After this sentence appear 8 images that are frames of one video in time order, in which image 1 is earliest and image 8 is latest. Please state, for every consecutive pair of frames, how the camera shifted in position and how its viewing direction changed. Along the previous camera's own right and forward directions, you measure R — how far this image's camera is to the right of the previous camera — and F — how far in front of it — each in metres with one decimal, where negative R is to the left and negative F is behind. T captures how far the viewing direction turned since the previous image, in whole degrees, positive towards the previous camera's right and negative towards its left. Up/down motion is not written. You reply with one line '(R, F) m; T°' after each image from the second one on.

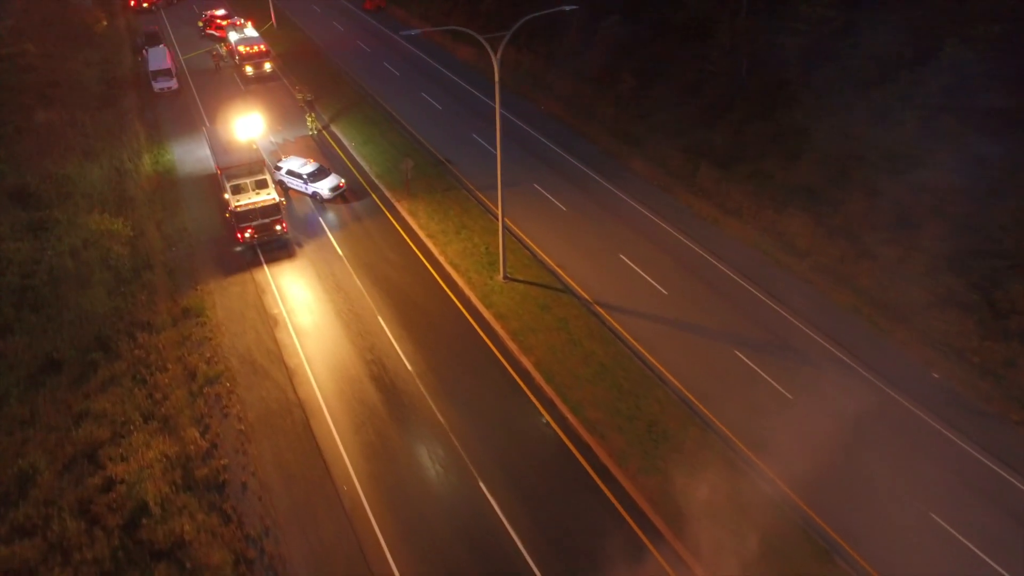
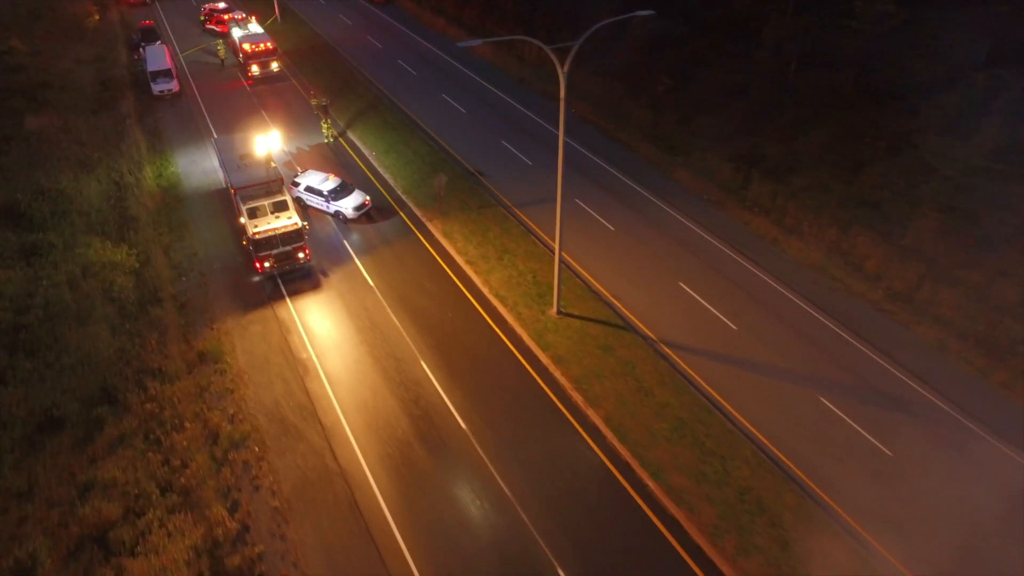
(-2.0, +2.3) m; +1°
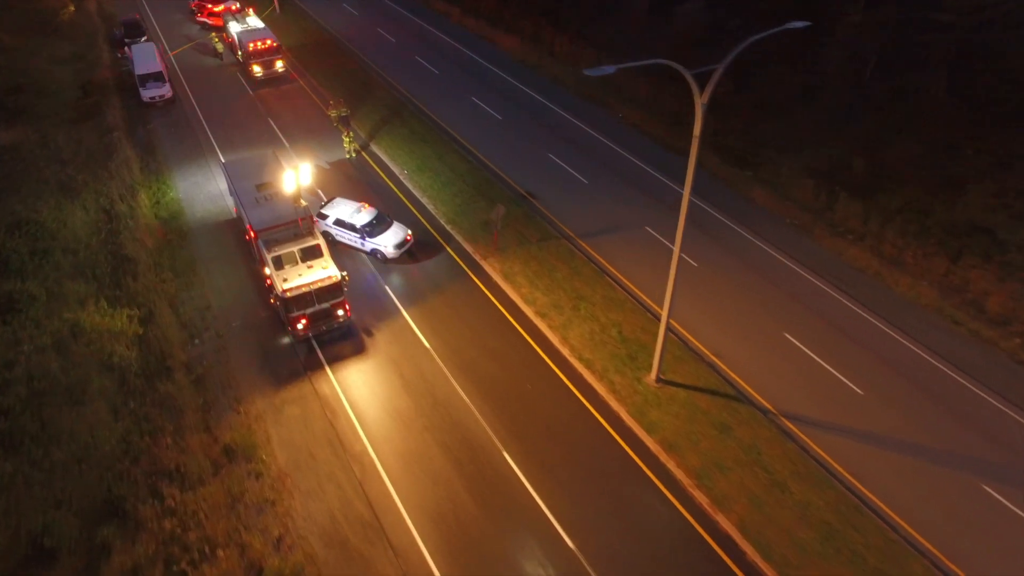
(-2.8, +3.4) m; +1°
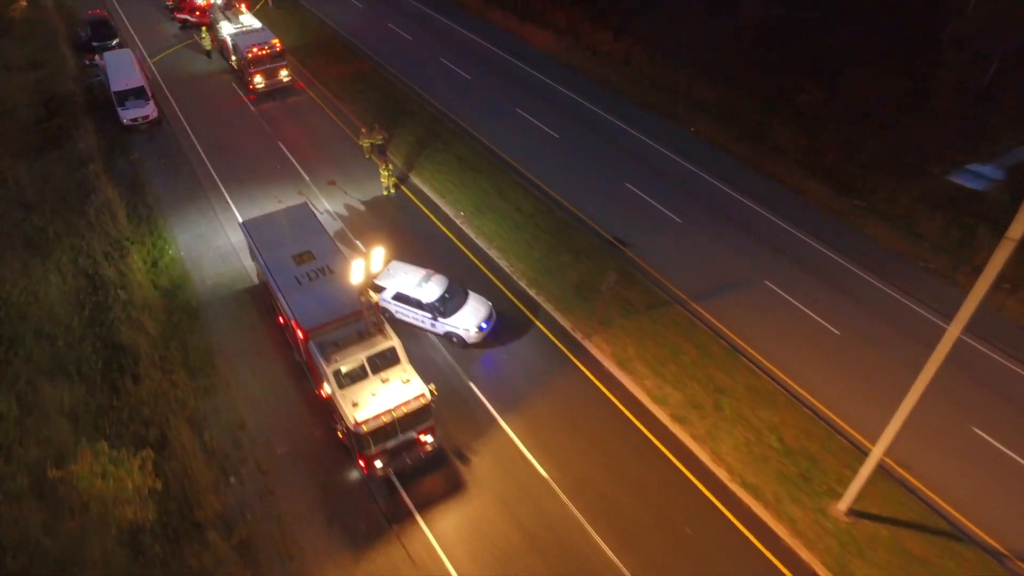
(-3.5, +4.2) m; +2°
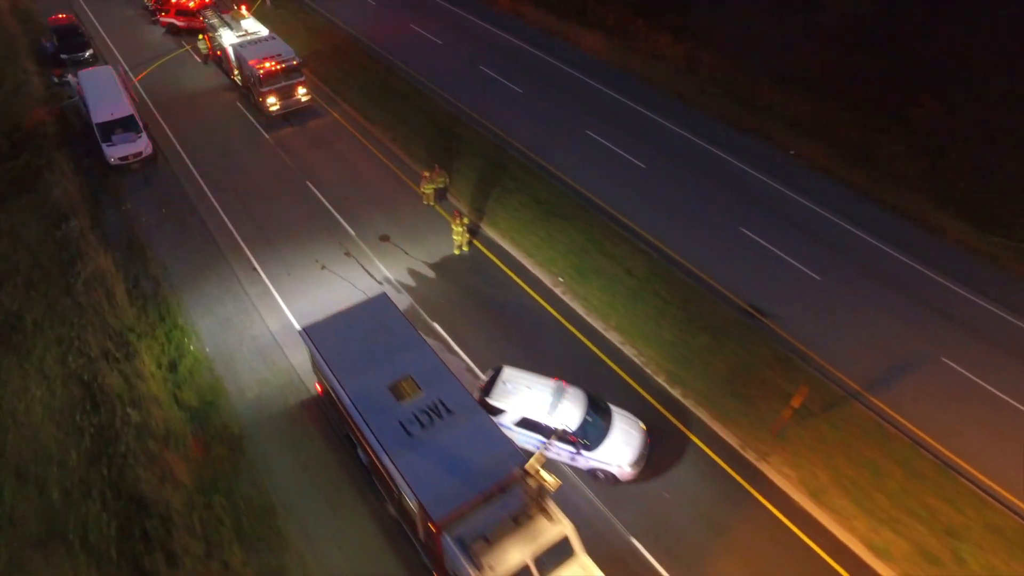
(-3.6, +4.0) m; +3°
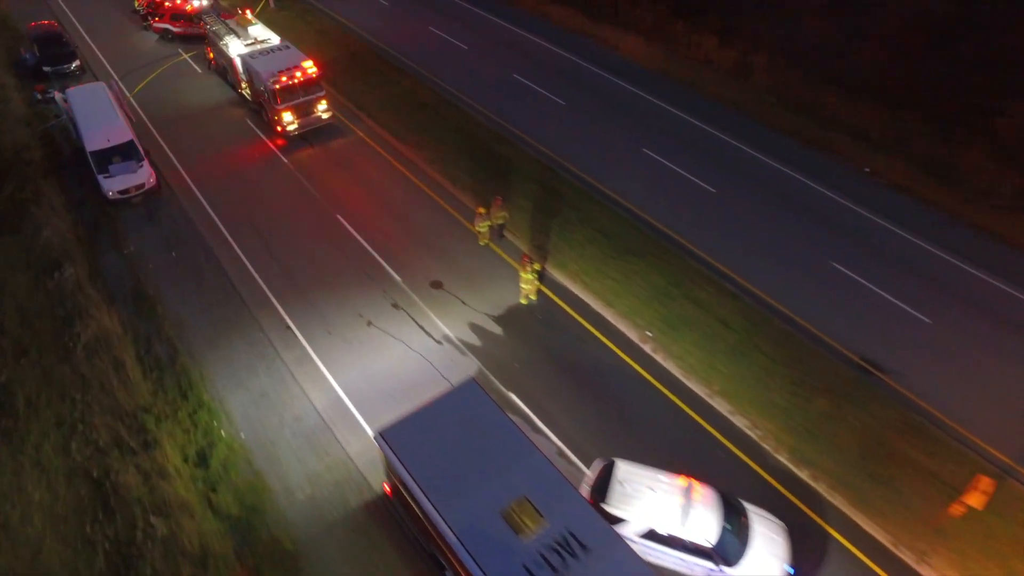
(-2.1, +2.2) m; +1°
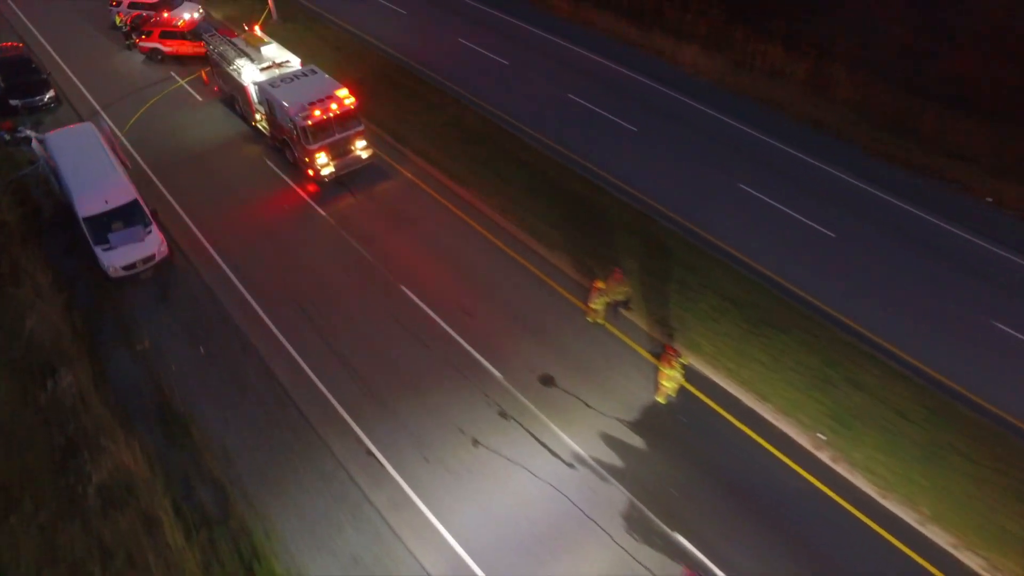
(-3.0, +3.0) m; +3°
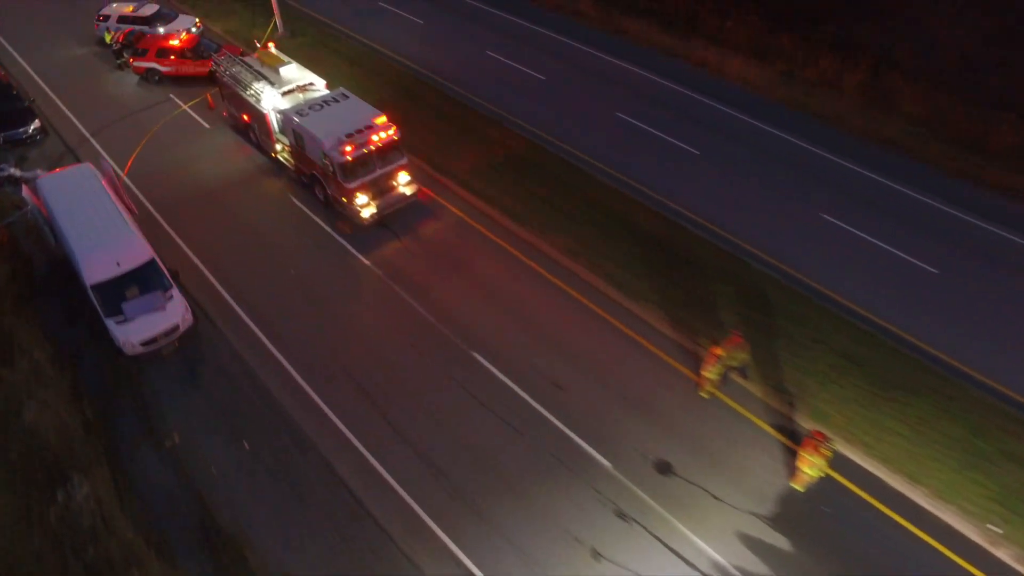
(-2.1, +1.8) m; +2°
